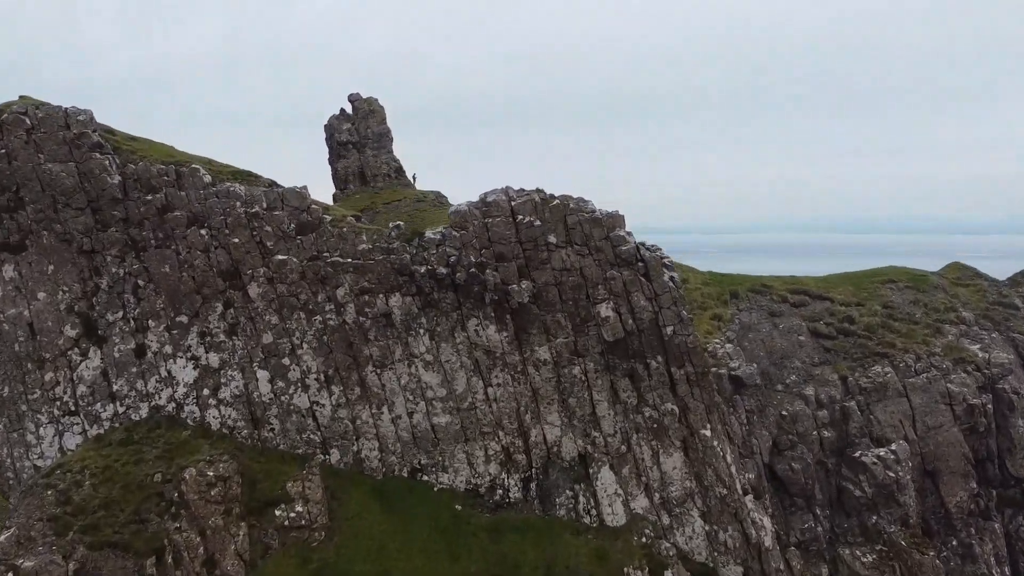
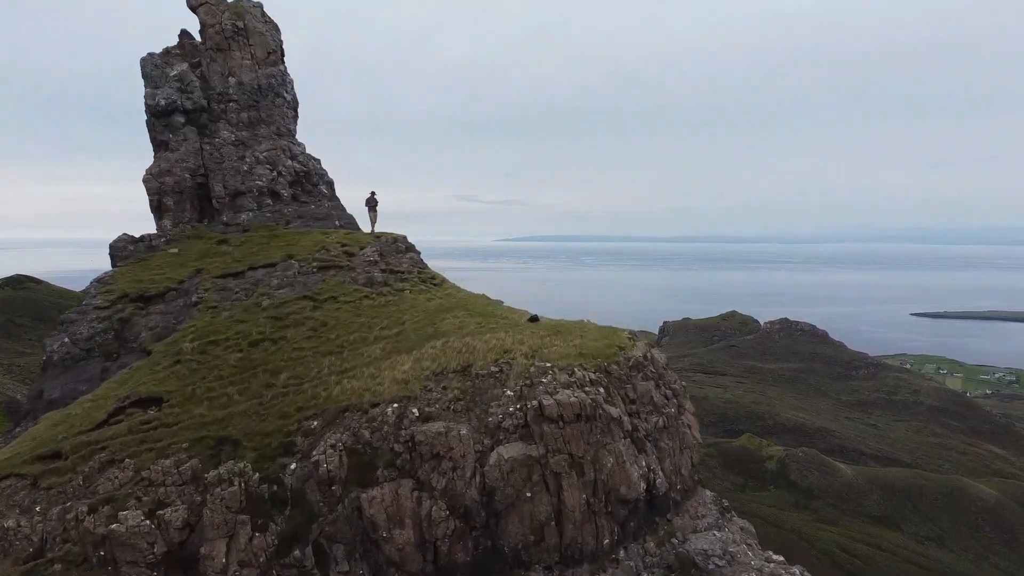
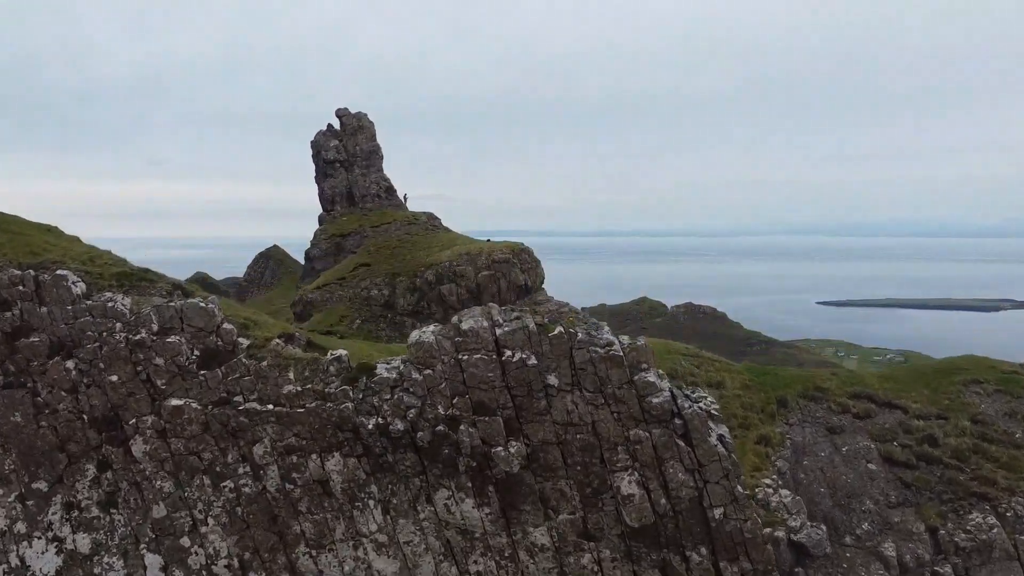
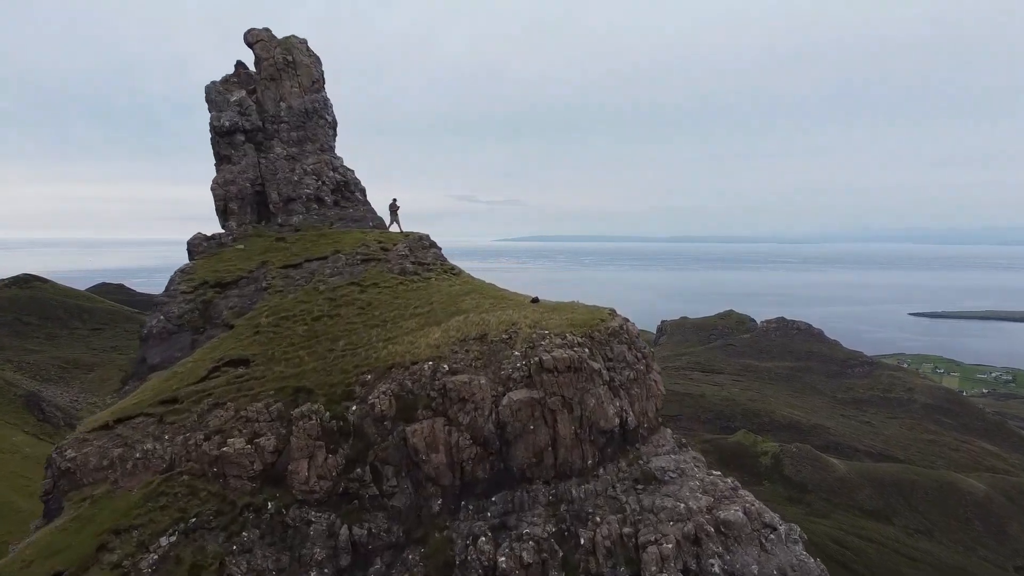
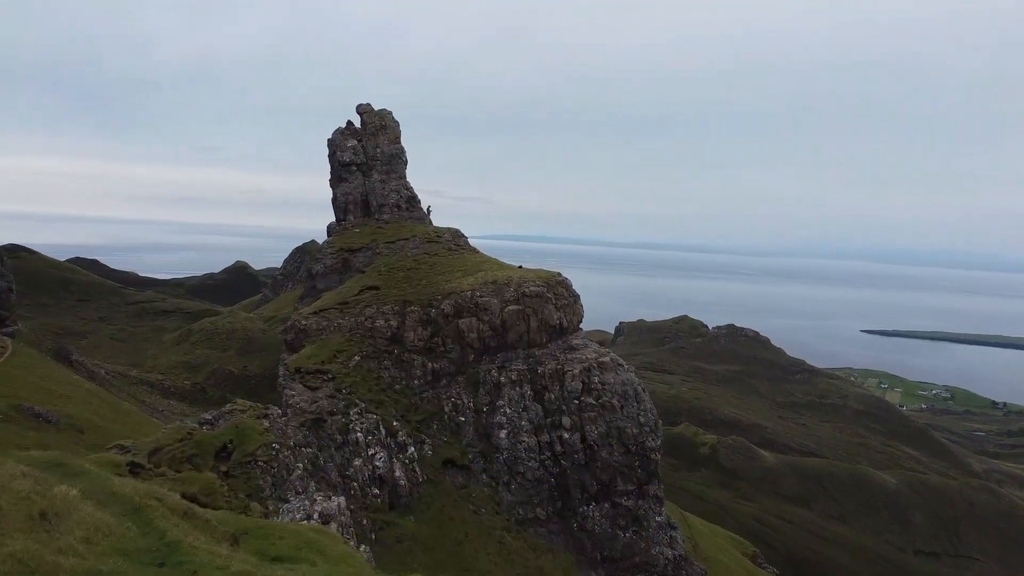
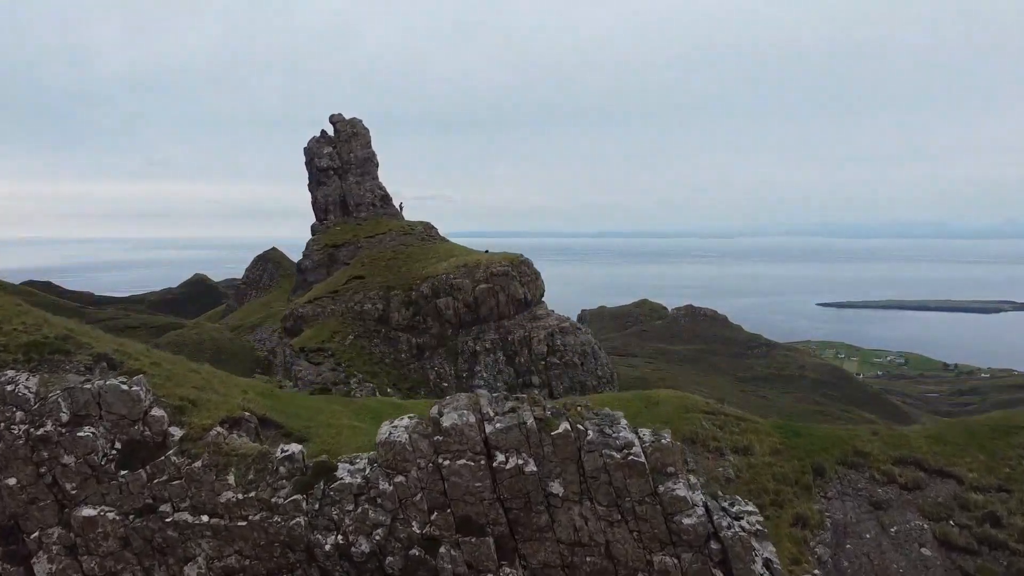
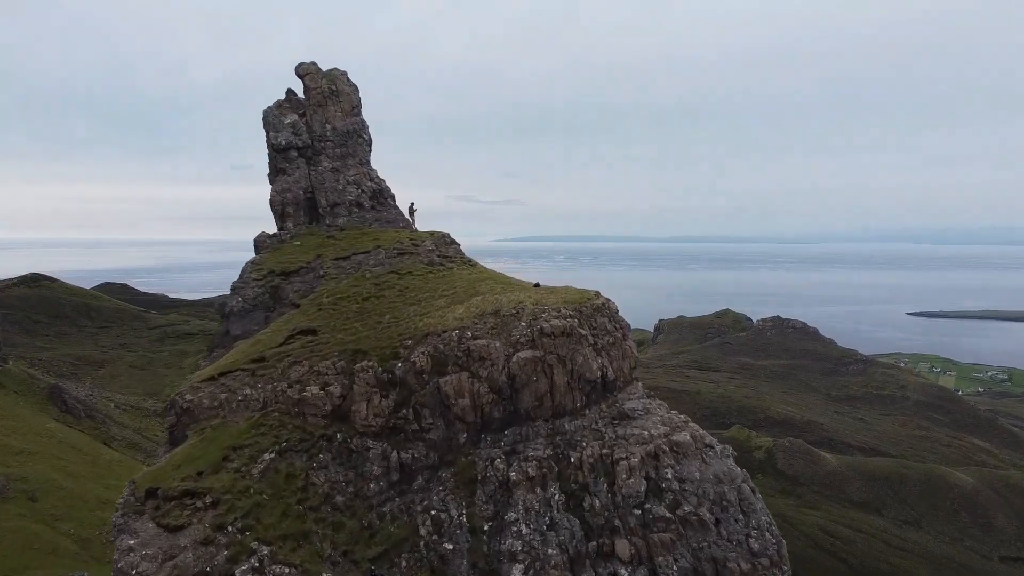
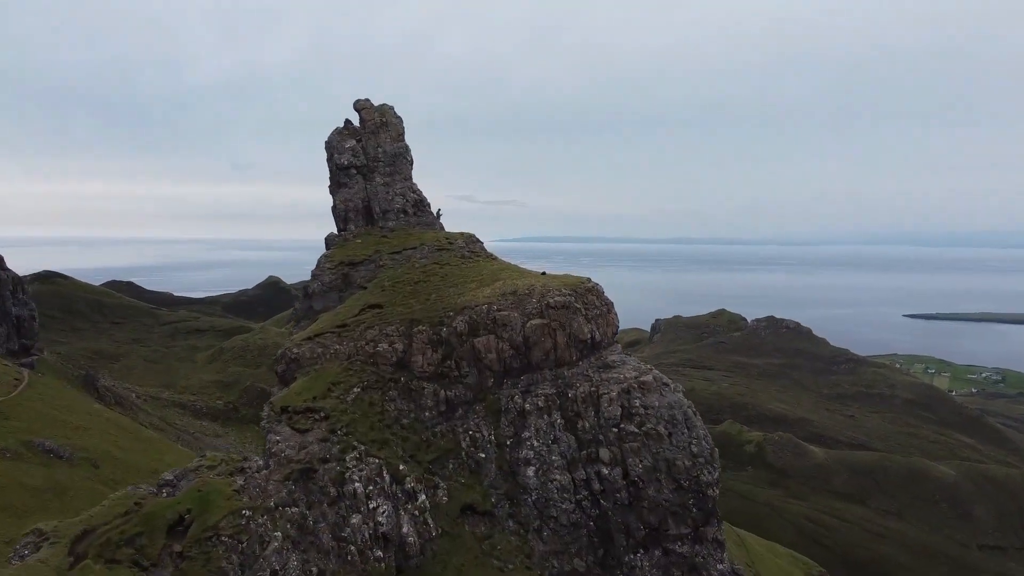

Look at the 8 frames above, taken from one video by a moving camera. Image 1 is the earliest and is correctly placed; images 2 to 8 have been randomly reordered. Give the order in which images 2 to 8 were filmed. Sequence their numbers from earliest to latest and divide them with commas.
3, 6, 5, 8, 7, 4, 2
